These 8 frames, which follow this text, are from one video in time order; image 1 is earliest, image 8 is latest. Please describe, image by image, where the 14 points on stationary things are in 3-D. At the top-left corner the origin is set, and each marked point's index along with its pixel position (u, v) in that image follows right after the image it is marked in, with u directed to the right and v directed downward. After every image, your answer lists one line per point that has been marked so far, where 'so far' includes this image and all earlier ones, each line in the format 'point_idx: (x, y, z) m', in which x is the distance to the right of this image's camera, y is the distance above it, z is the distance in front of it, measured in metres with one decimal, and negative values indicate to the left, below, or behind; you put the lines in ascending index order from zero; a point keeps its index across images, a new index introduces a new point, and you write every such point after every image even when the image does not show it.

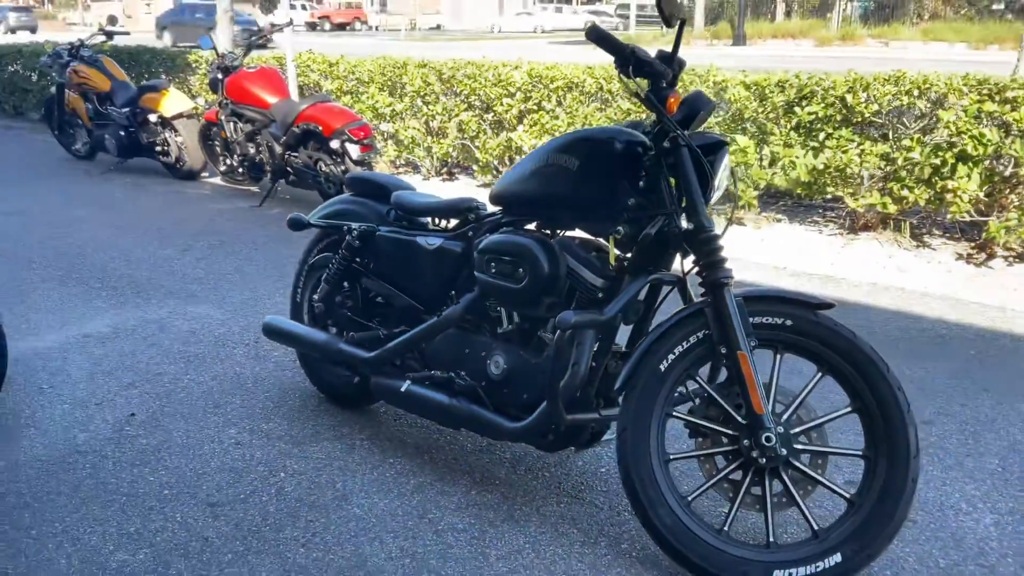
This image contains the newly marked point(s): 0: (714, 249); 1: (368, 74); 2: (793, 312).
0: (+0.7, +0.1, +3.2) m
1: (-1.5, +2.3, +10.4) m
2: (+0.9, -0.1, +3.2) m
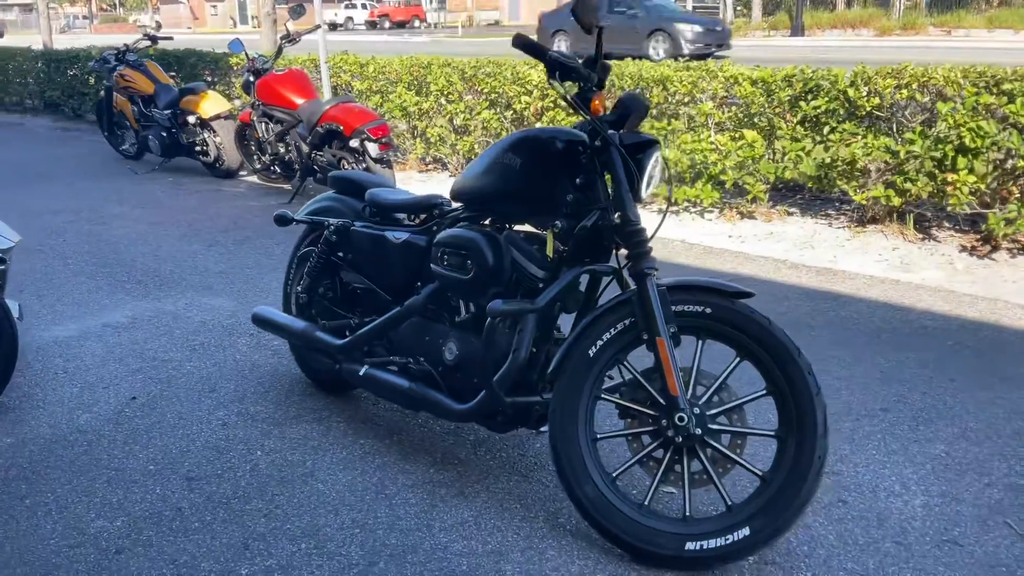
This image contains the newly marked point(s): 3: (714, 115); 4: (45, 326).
0: (+0.4, +0.2, +3.4) m
1: (-1.3, +2.3, +10.7) m
2: (+0.7, 0.0, +3.3) m
3: (+1.7, +1.5, +8.3) m
4: (-2.8, -0.2, +5.9) m
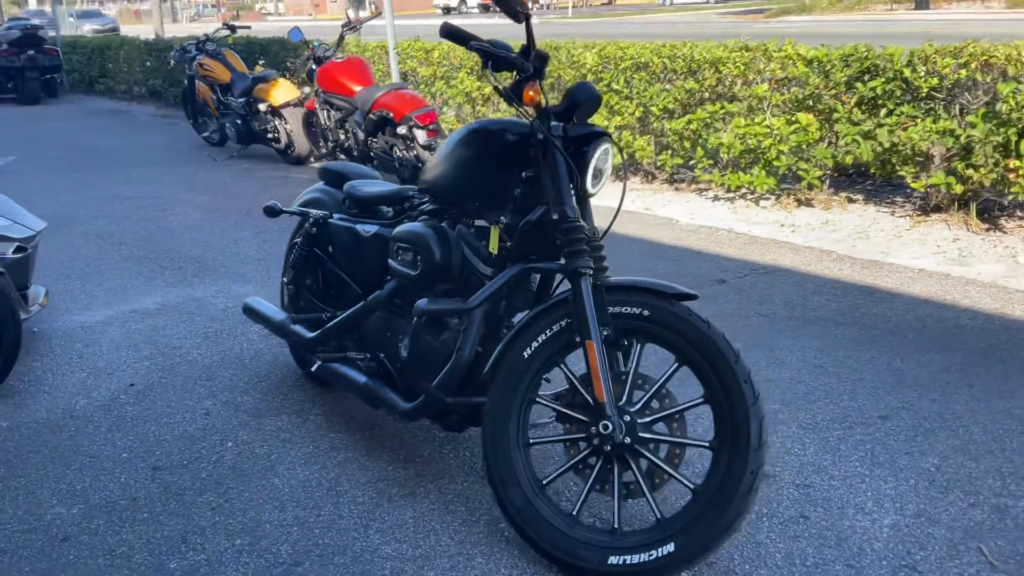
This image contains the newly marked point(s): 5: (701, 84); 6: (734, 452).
0: (+0.2, +0.2, +3.2) m
1: (-0.6, +2.5, +10.6) m
2: (+0.4, 0.0, +3.2) m
3: (+2.1, +1.5, +7.9) m
4: (-2.7, -0.1, +6.1) m
5: (+1.6, +1.7, +8.3) m
6: (+0.7, -0.5, +3.0) m
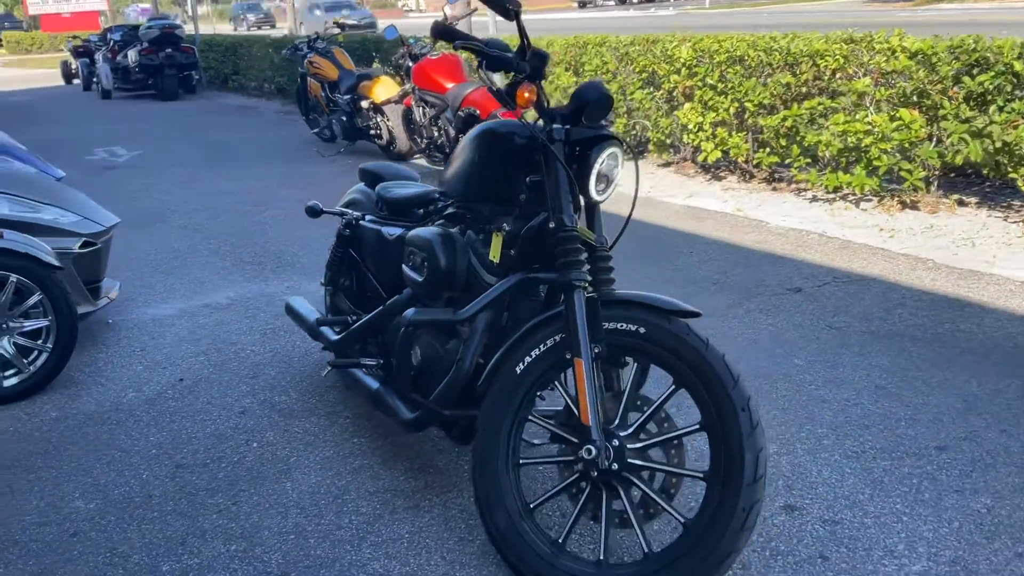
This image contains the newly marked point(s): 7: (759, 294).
0: (+0.2, +0.1, +3.0) m
1: (+0.5, +2.5, +10.4) m
2: (+0.4, -0.1, +2.9) m
3: (+2.7, +1.5, +7.4) m
4: (-2.3, -0.1, +6.3) m
5: (+2.3, +1.7, +7.8) m
6: (+0.6, -0.6, +2.7) m
7: (+1.5, 0.0, +5.8) m
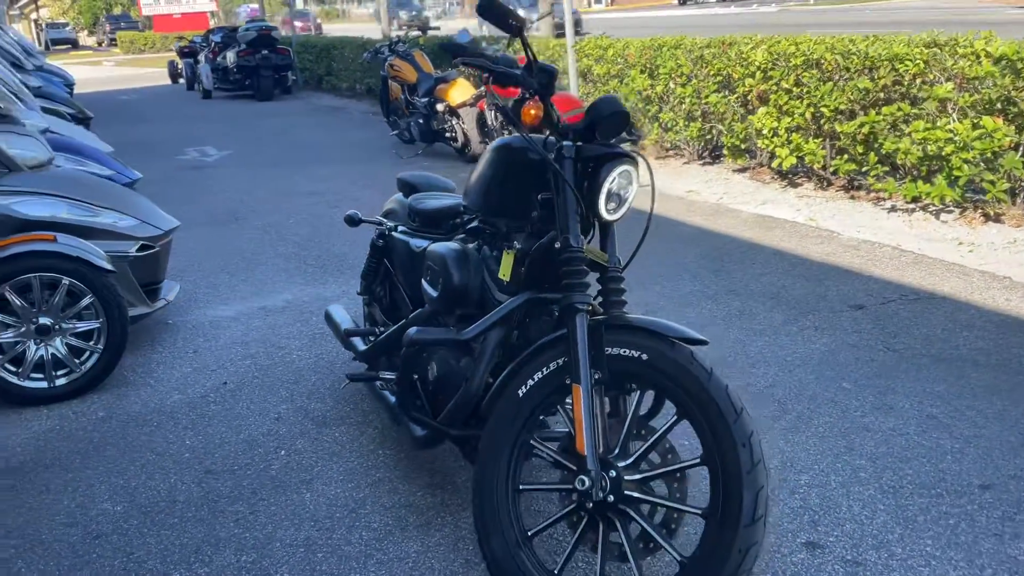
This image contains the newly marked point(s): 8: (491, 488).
0: (+0.2, +0.1, +3.0) m
1: (+1.3, +2.4, +10.3) m
2: (+0.4, -0.2, +2.8) m
3: (+3.2, +1.4, +7.0) m
4: (-2.0, -0.1, +6.4) m
5: (+2.8, +1.6, +7.5) m
6: (+0.6, -0.6, +2.6) m
7: (+1.7, -0.1, +5.5) m
8: (-0.1, -0.6, +3.0) m
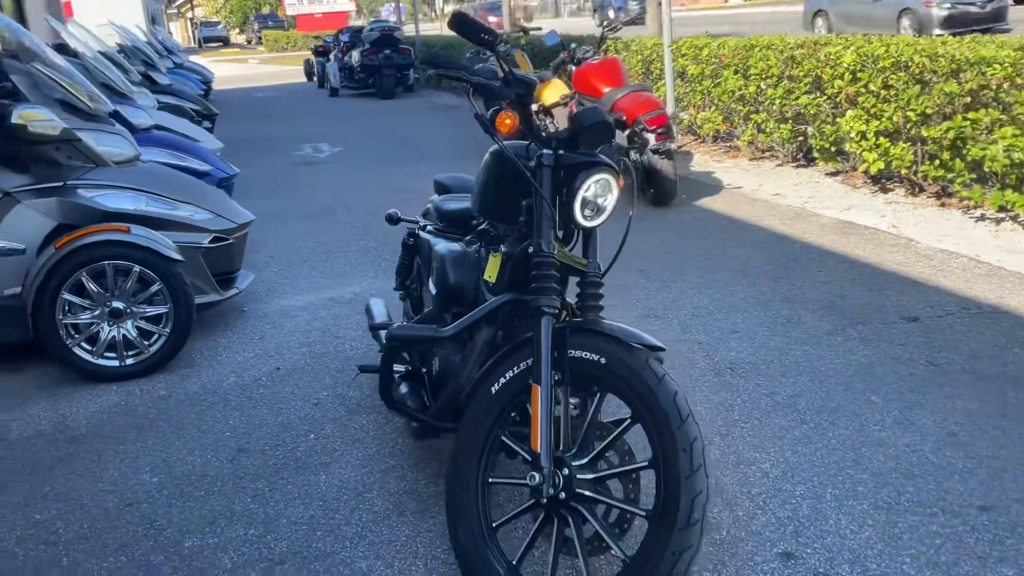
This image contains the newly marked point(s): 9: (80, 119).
0: (+0.1, 0.0, +3.1) m
1: (+2.3, +2.4, +10.2) m
2: (+0.3, -0.2, +2.9) m
3: (+3.6, +1.3, +6.7) m
4: (-1.6, 0.0, +6.8) m
5: (+3.3, +1.5, +7.2) m
6: (+0.4, -0.7, +2.7) m
7: (+2.0, -0.2, +5.4) m
8: (-0.2, -0.6, +3.1) m
9: (-2.6, +1.0, +5.9) m
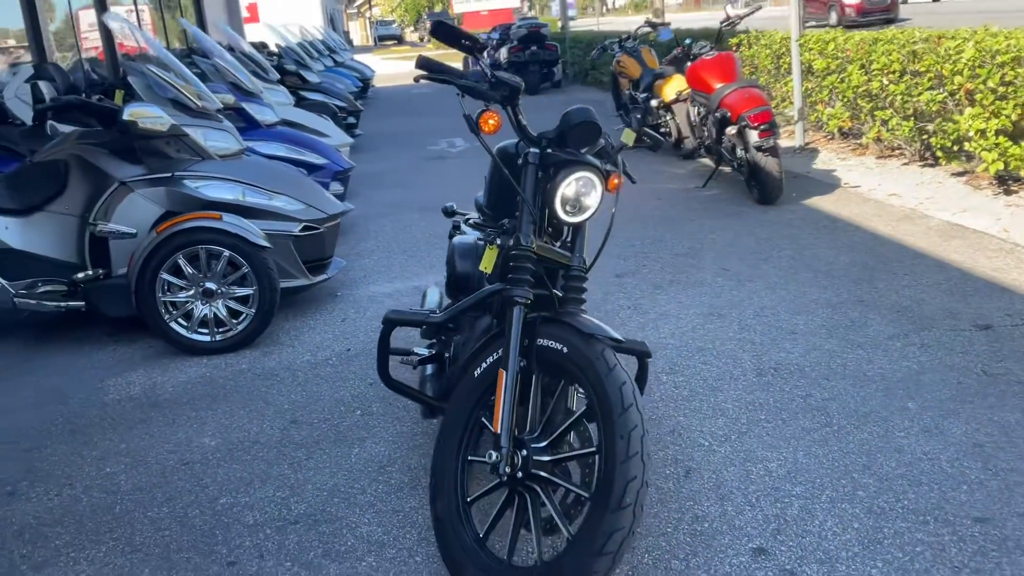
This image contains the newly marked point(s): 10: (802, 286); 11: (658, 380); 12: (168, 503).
0: (0.0, +0.1, +3.2) m
1: (+3.4, +2.4, +9.8) m
2: (+0.2, -0.2, +3.1) m
3: (+4.2, +1.2, +6.2) m
4: (-1.0, +0.1, +7.2) m
5: (+4.0, +1.4, +6.8) m
6: (+0.2, -0.6, +2.8) m
7: (+2.3, -0.2, +5.2) m
8: (-0.2, -0.6, +3.4) m
9: (-2.2, +1.1, +6.4) m
10: (+1.8, 0.0, +6.2) m
11: (+0.7, -0.5, +4.8) m
12: (-1.4, -0.9, +4.0) m
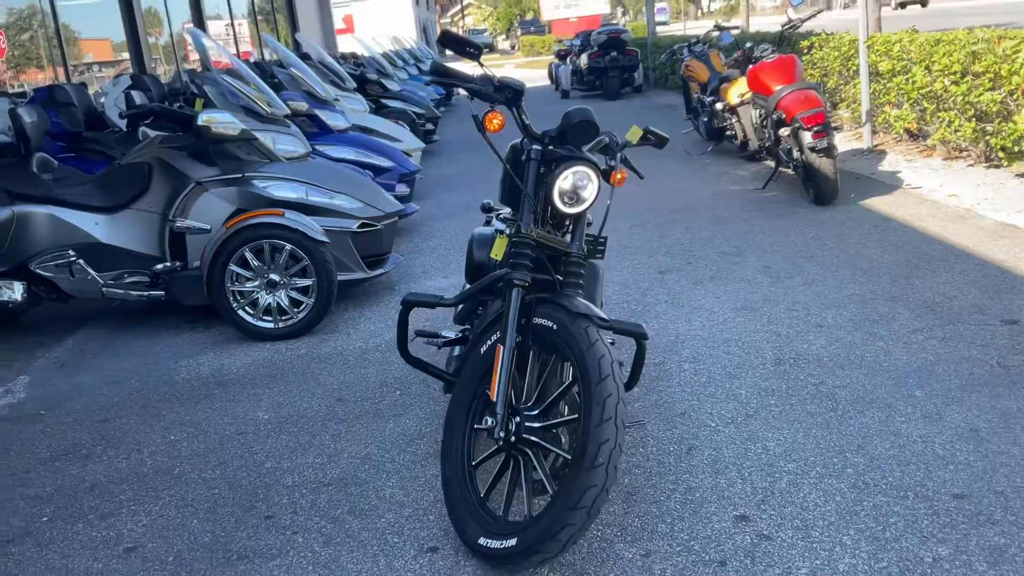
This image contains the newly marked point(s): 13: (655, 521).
0: (0.0, +0.1, +3.6) m
1: (+4.1, +2.4, +9.8) m
2: (+0.2, -0.1, +3.4) m
3: (+4.5, +1.2, +6.1) m
4: (-0.6, +0.1, +7.6) m
5: (+4.3, +1.4, +6.7) m
6: (+0.2, -0.6, +3.1) m
7: (+2.5, -0.2, +5.3) m
8: (-0.2, -0.5, +3.7) m
9: (-1.8, +1.2, +7.0) m
10: (+2.1, 0.0, +6.4) m
11: (+0.9, -0.4, +5.1) m
12: (-1.3, -0.8, +4.5) m
13: (+0.5, -0.9, +3.6) m
